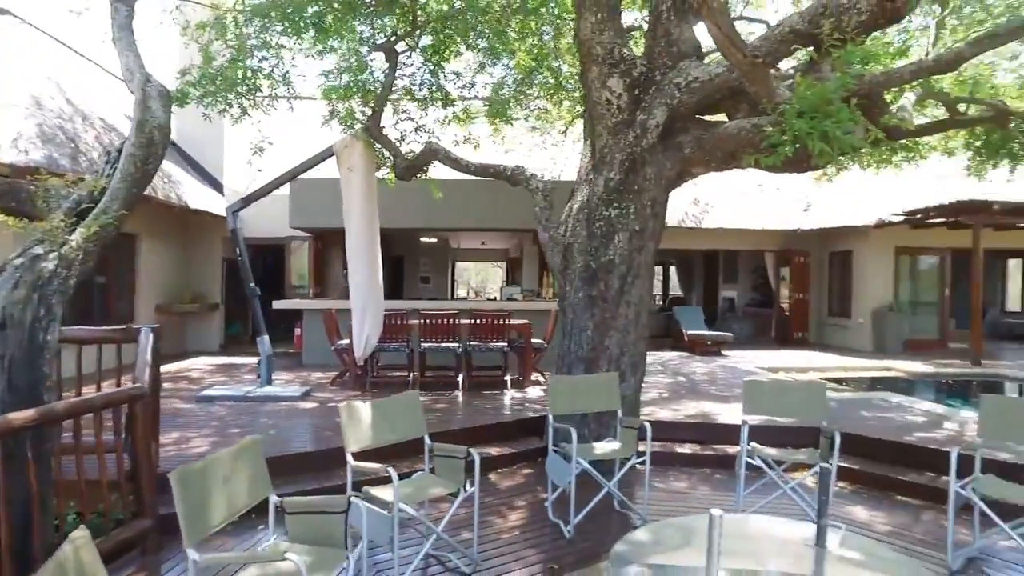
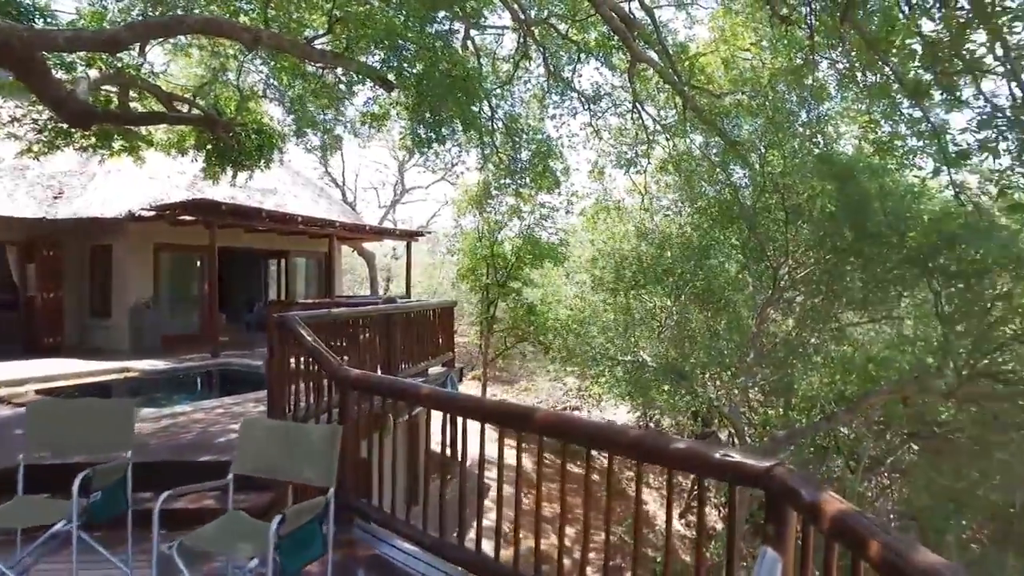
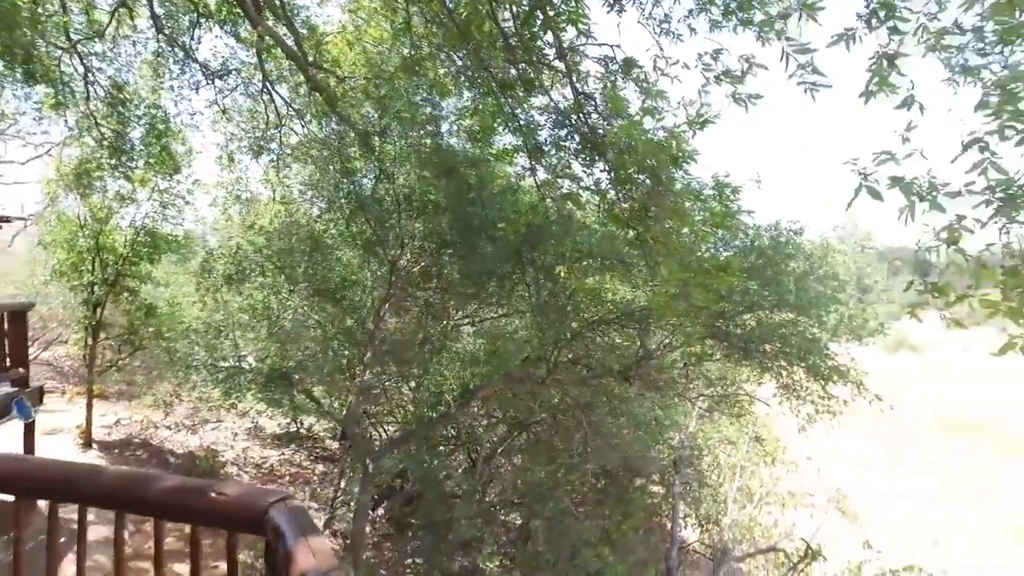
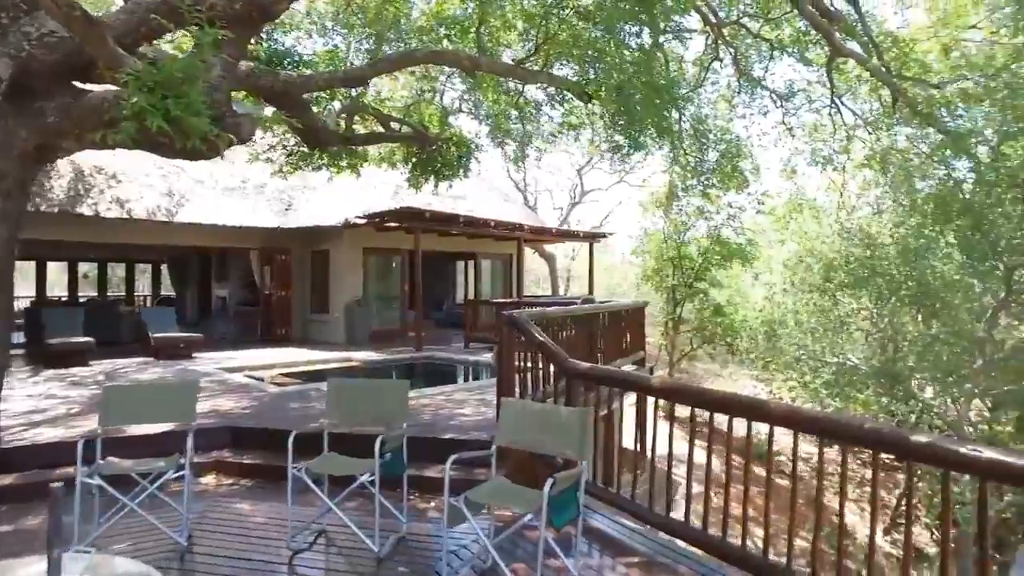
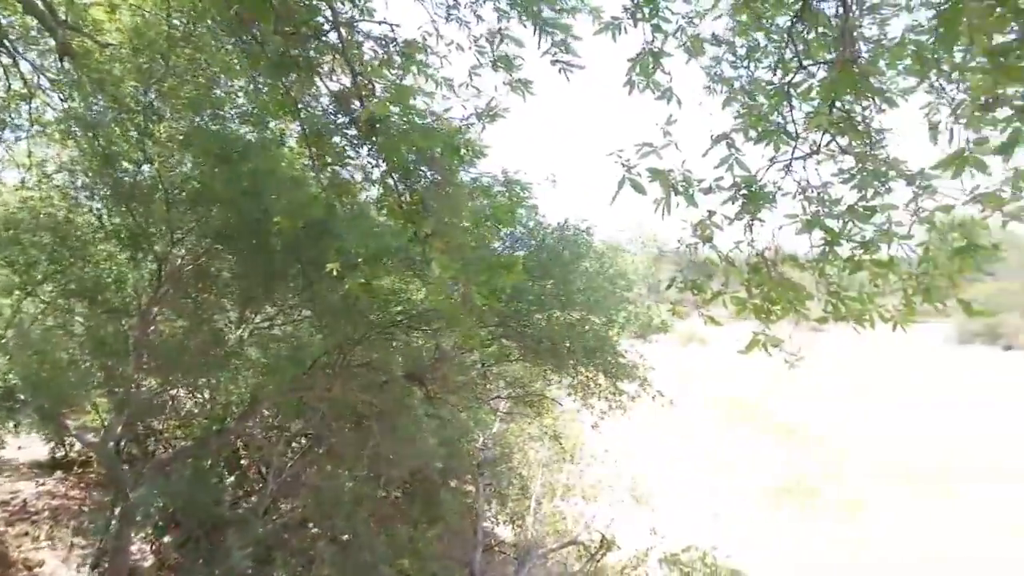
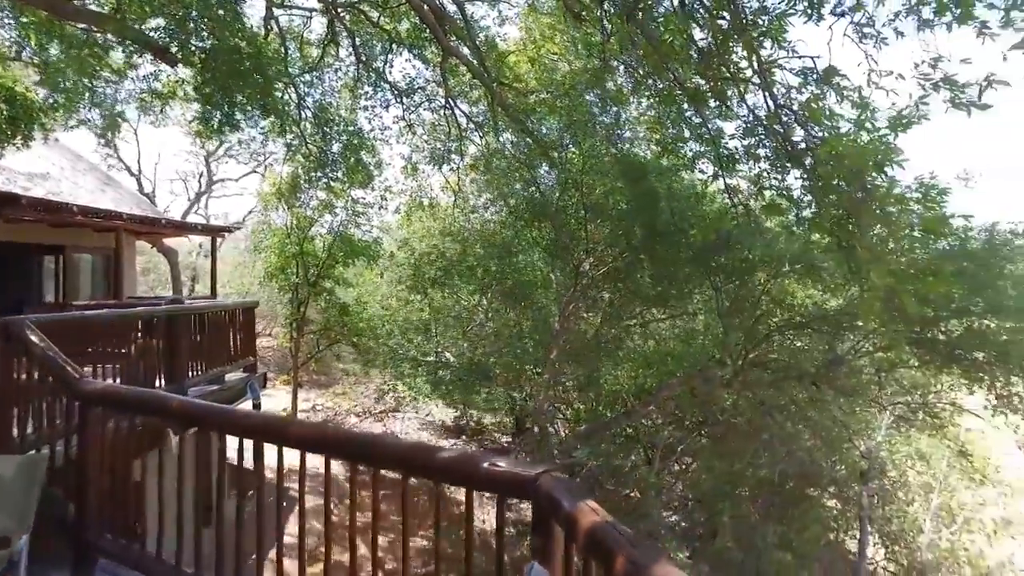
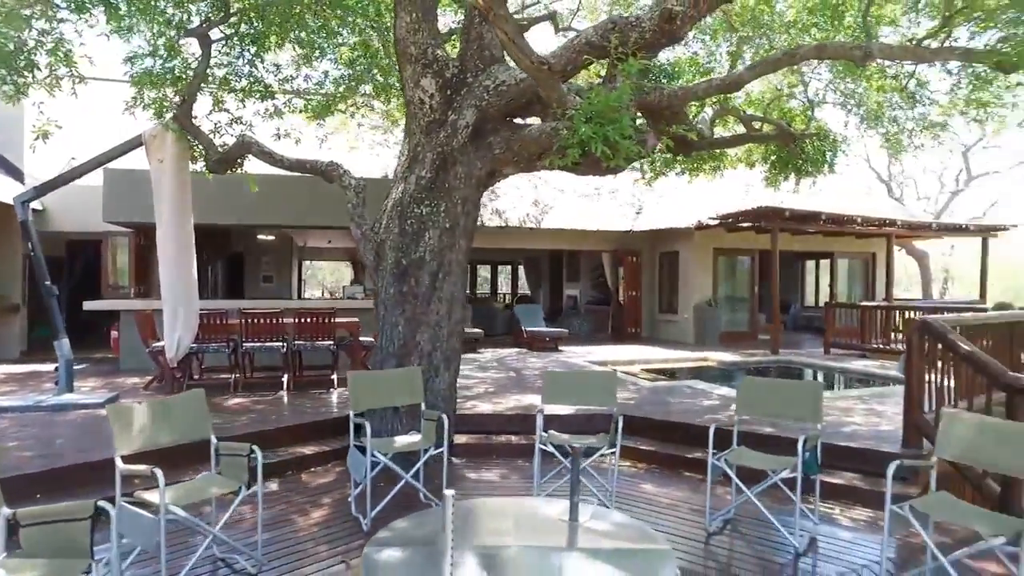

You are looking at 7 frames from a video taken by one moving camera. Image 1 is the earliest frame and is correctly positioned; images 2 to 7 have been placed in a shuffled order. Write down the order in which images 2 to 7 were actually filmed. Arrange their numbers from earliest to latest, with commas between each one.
7, 4, 2, 6, 3, 5
